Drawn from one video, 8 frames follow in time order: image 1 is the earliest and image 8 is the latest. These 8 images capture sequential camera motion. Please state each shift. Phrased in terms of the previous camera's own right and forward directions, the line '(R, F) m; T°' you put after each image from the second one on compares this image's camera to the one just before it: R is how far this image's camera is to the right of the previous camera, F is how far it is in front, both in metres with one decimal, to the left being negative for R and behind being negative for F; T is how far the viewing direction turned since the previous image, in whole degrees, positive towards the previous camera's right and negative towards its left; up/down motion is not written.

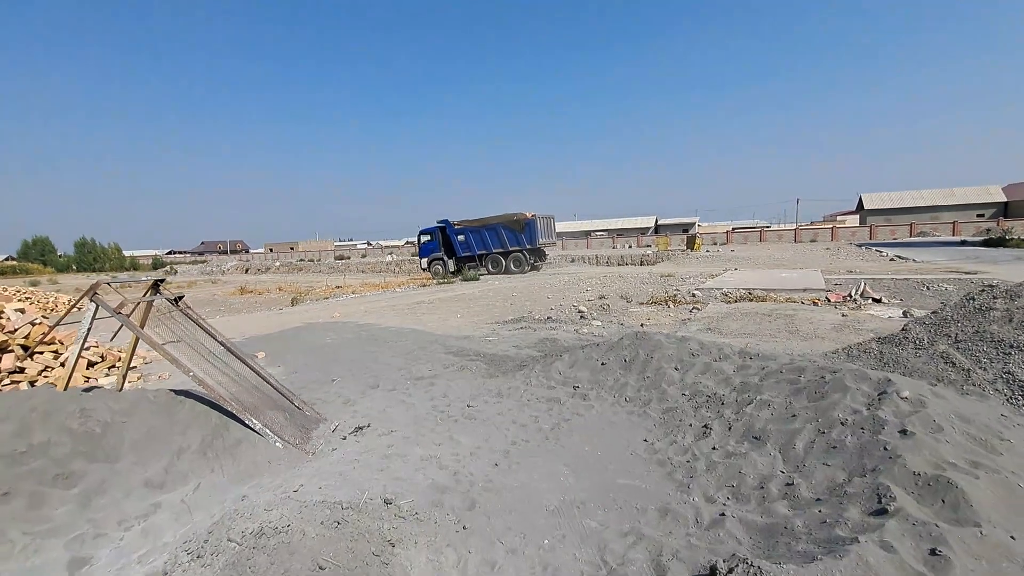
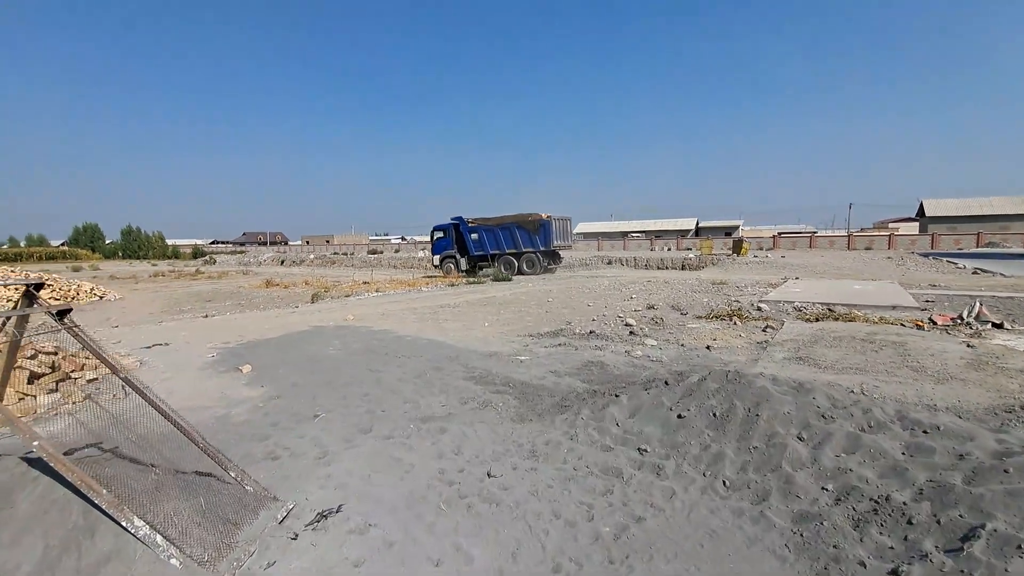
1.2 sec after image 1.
(-0.1, +1.8) m; -4°
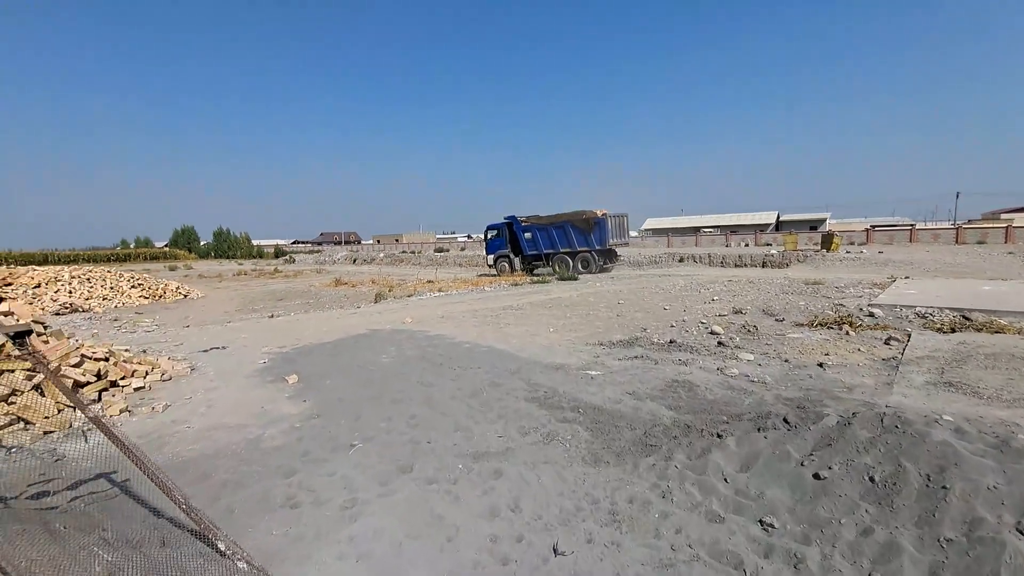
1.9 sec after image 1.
(-0.1, +1.0) m; -7°
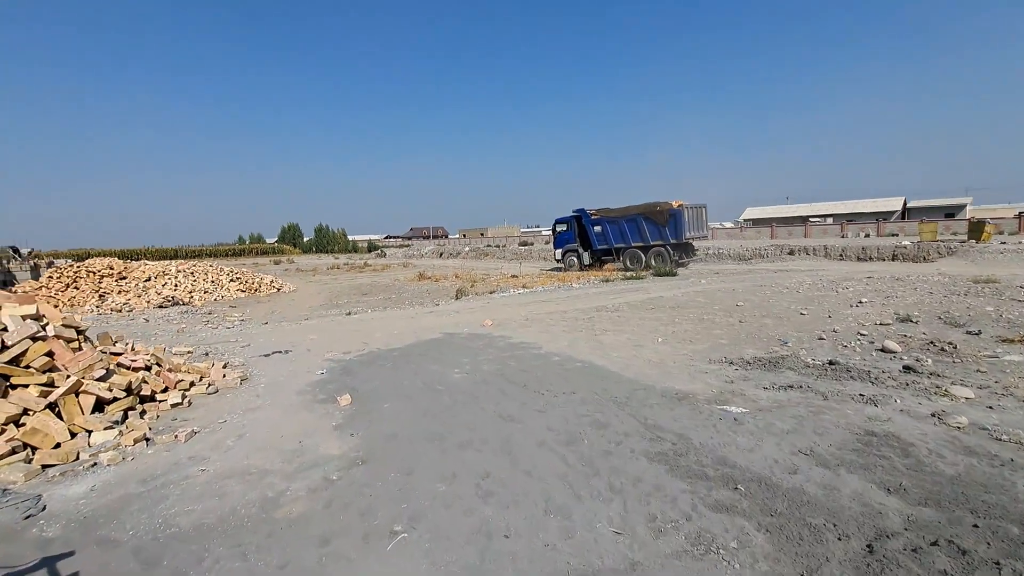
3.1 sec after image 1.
(-0.2, +1.7) m; -9°
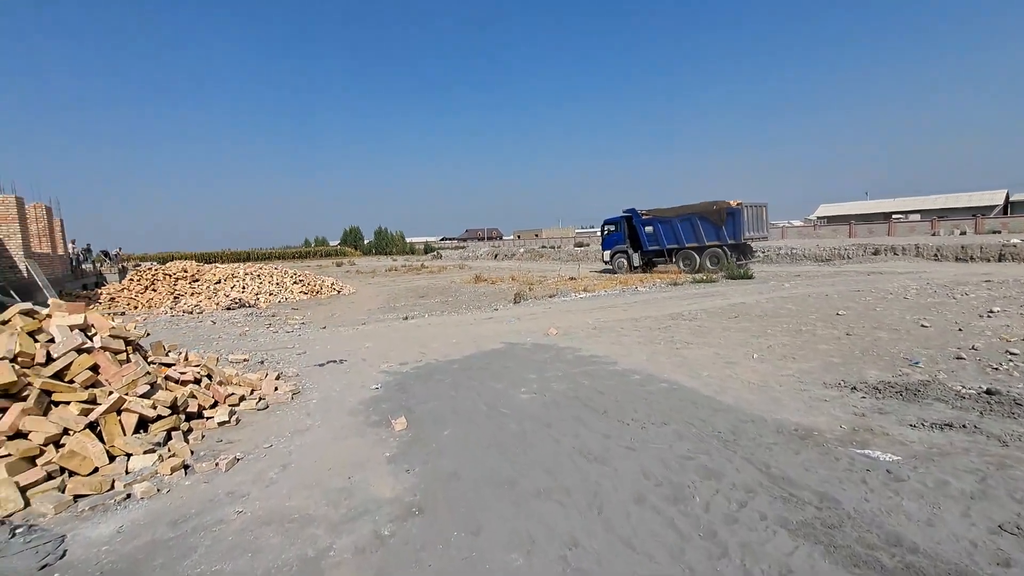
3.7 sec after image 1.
(-0.2, +0.8) m; -6°
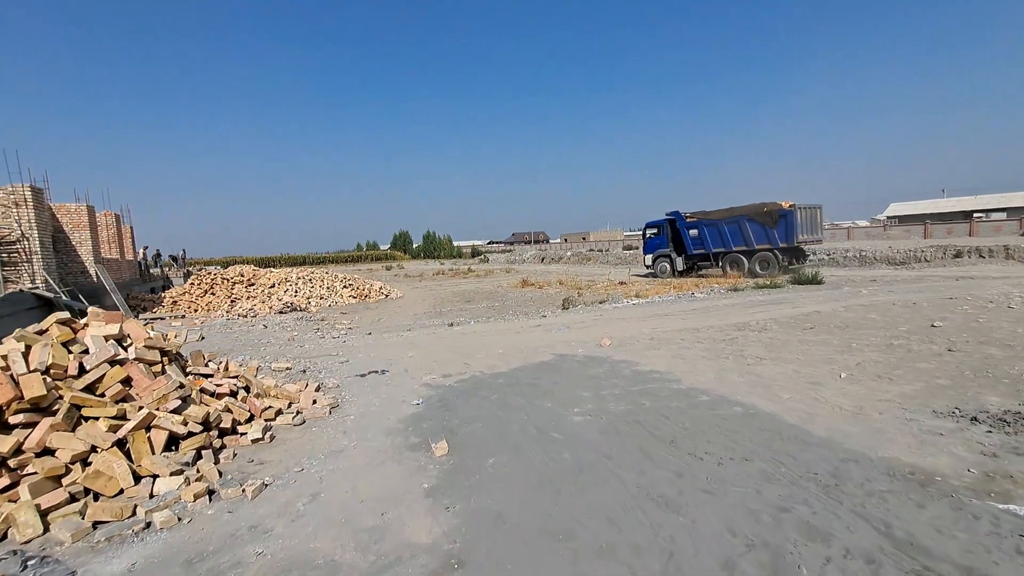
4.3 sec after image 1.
(-0.1, +0.5) m; -5°
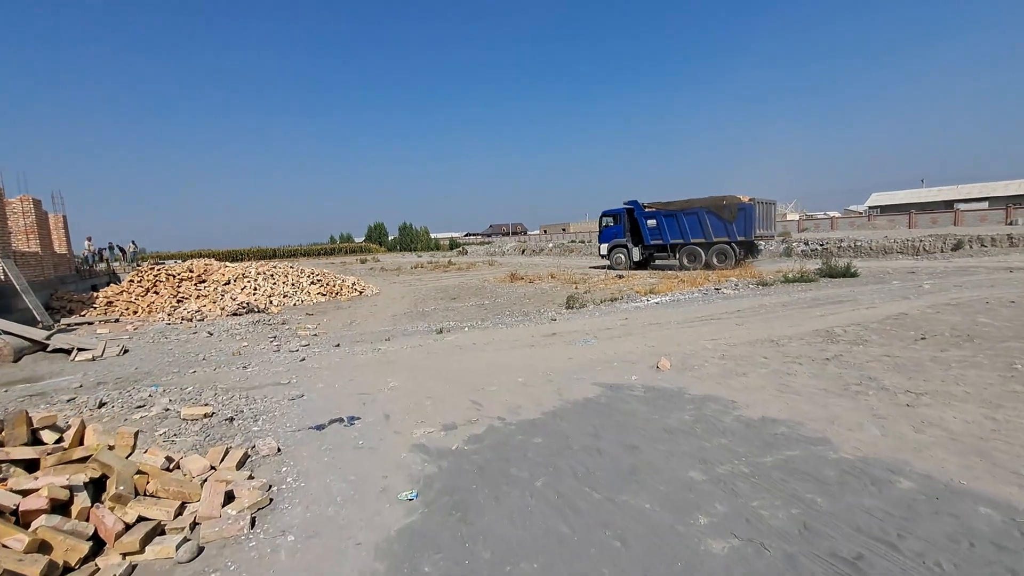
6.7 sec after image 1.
(-0.6, +2.5) m; +3°
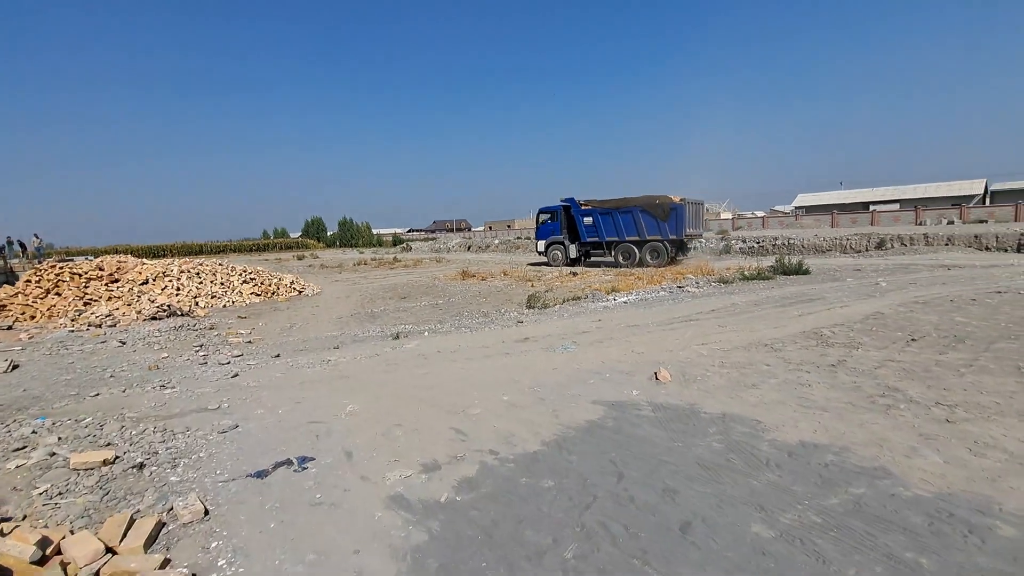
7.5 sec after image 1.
(-0.4, +0.9) m; +6°
